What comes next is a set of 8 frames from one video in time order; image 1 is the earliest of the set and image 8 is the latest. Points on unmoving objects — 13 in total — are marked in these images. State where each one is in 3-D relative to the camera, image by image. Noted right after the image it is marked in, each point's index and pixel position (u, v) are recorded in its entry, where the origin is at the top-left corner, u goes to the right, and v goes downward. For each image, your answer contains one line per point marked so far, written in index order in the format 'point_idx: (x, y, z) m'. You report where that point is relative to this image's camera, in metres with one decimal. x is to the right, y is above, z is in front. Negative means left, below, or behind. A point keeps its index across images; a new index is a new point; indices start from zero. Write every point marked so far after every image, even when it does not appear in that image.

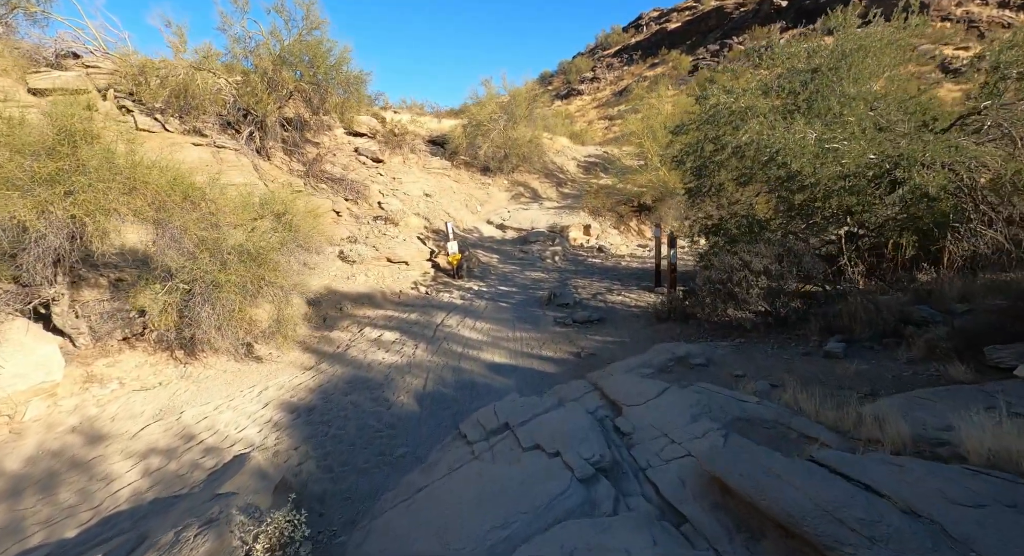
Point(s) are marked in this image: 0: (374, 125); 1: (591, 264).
0: (-5.0, +5.5, +18.1) m
1: (+1.9, +0.3, +12.3) m
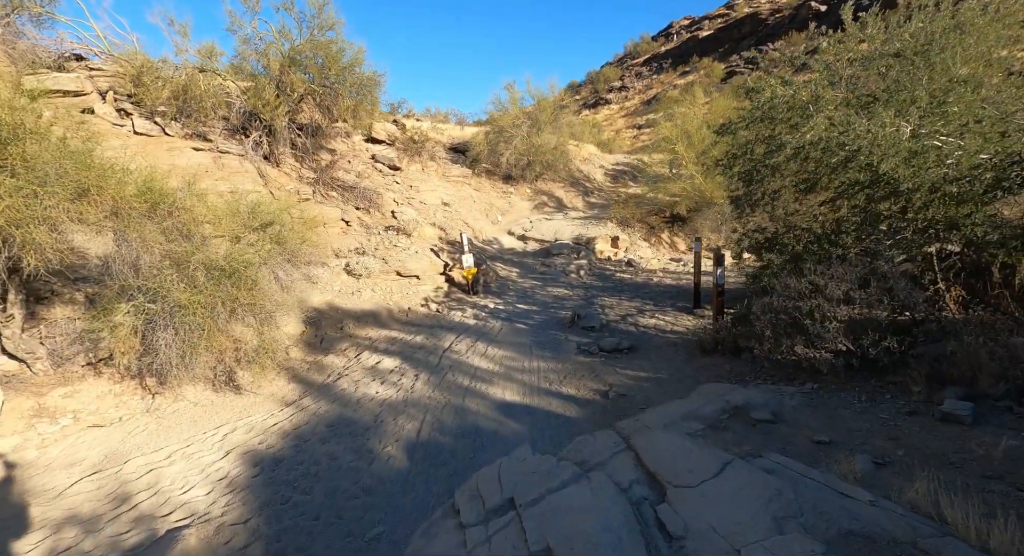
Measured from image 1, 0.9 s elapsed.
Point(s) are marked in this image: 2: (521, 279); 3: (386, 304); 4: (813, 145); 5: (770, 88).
0: (-4.2, +5.1, +17.5) m
1: (+2.4, 0.0, +11.2) m
2: (+0.2, 0.0, +11.6) m
3: (-2.3, -0.5, +9.1) m
4: (+3.4, +1.5, +5.7) m
5: (+3.3, +2.4, +6.4) m
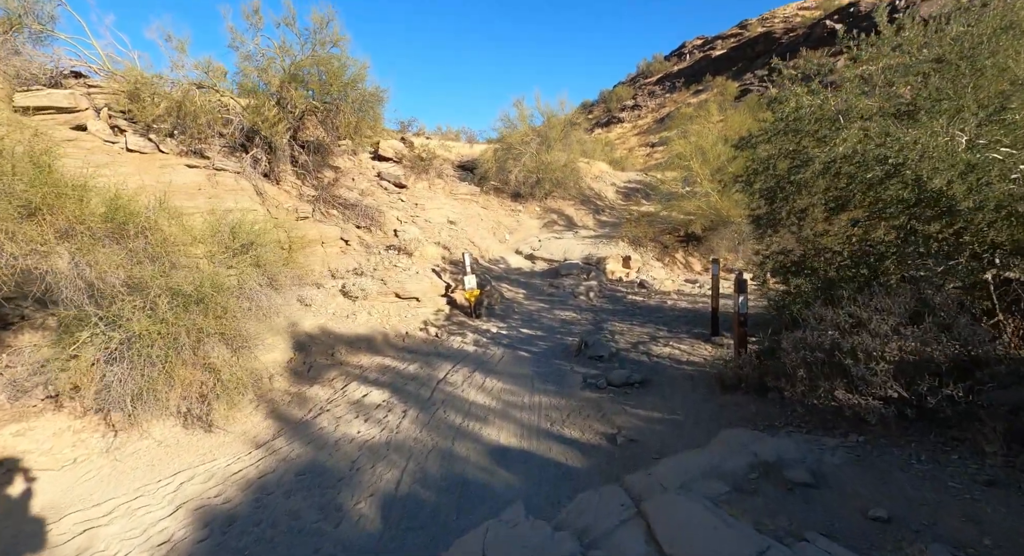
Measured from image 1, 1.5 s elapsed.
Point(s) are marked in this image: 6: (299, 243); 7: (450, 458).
0: (-3.8, +4.4, +17.3) m
1: (+2.5, -0.5, +10.6) m
2: (+0.3, -0.5, +11.1) m
3: (-2.2, -0.9, +8.6) m
4: (+3.4, +1.2, +5.1) m
5: (+3.3, +2.1, +5.9) m
6: (-4.6, +0.5, +9.5) m
7: (-0.5, -1.6, +4.4) m
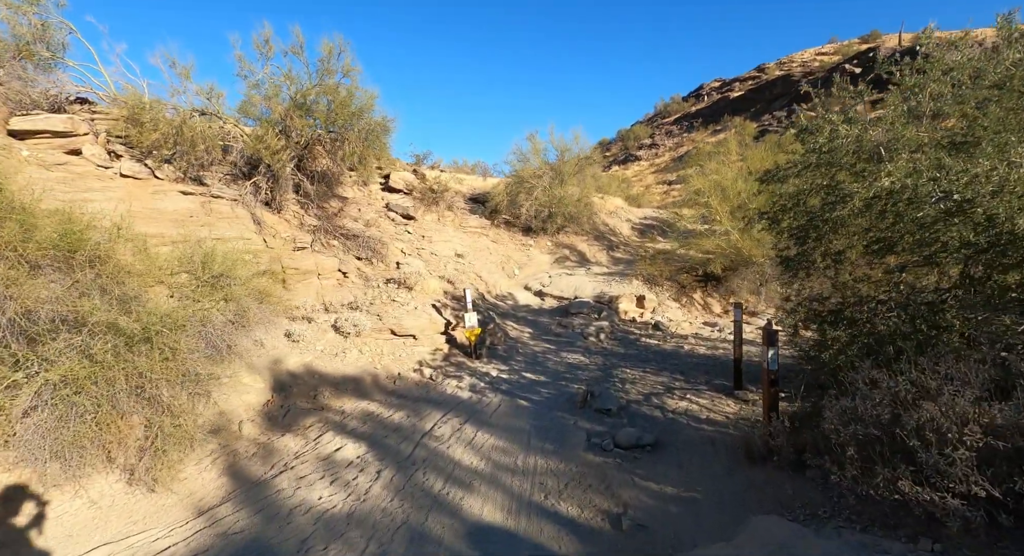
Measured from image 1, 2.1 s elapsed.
0: (-3.4, +3.3, +17.0) m
1: (+2.6, -1.3, +9.9) m
2: (+0.4, -1.3, +10.4) m
3: (-2.2, -1.5, +7.9) m
4: (+3.4, +0.7, +4.4) m
5: (+3.3, +1.6, +5.3) m
6: (-4.5, 0.0, +9.0) m
7: (-0.7, -1.9, +3.6) m
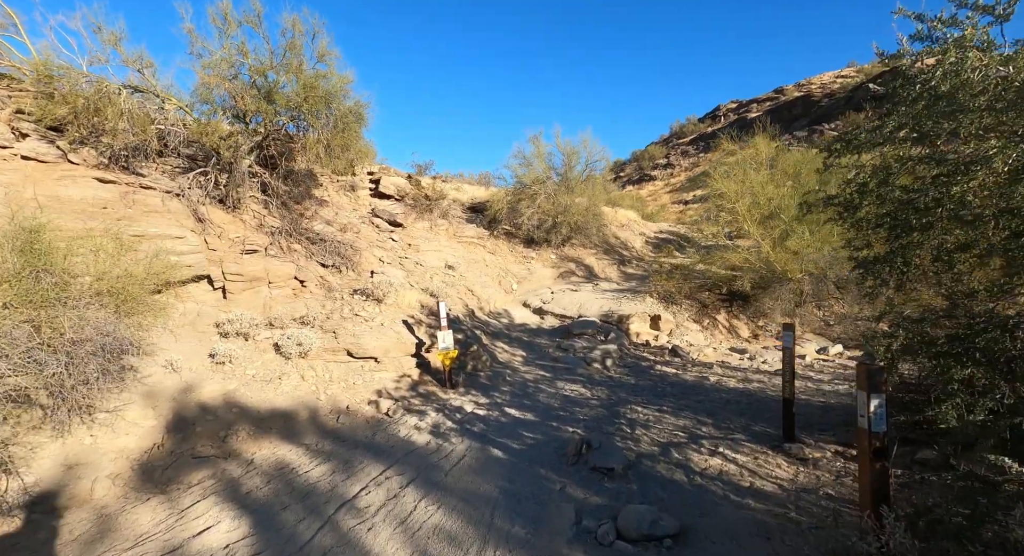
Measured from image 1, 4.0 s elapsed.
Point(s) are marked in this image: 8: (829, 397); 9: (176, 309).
0: (-3.4, +2.8, +15.5) m
1: (+2.3, -1.6, +8.1) m
2: (+0.2, -1.5, +8.6) m
3: (-2.5, -1.6, +6.3) m
4: (+3.0, +0.7, +2.7) m
5: (+3.0, +1.5, +3.6) m
6: (-4.8, -0.1, +7.5) m
7: (-1.0, -1.8, +1.9) m
8: (+4.2, -1.6, +6.6) m
9: (-4.7, -0.4, +7.2) m
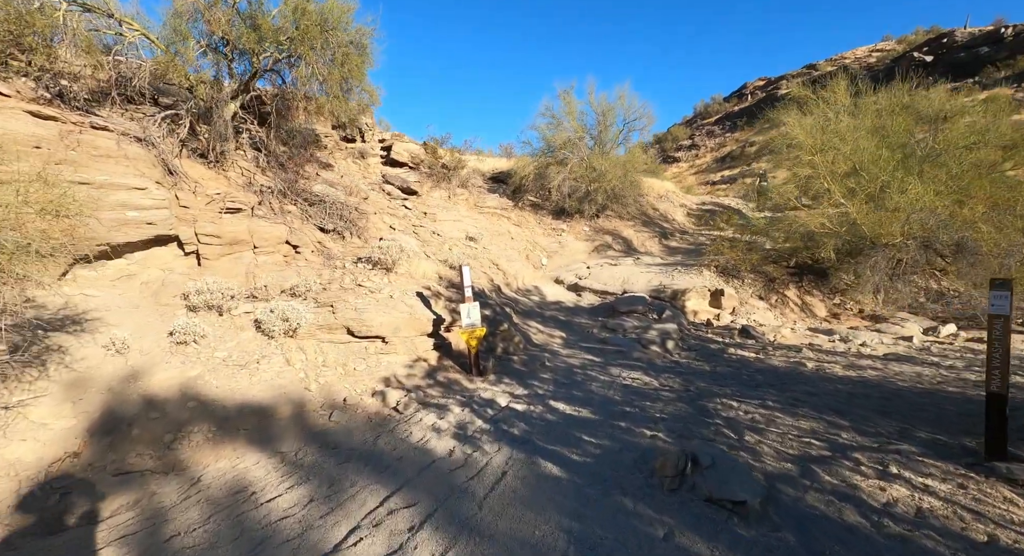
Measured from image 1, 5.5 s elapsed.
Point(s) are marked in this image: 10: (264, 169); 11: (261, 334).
0: (-2.7, +3.5, +13.9) m
1: (+2.9, -1.1, +6.4) m
2: (+0.8, -1.0, +7.0) m
3: (-2.0, -1.1, +4.8) m
4: (+3.4, +1.1, +1.0) m
5: (+3.4, +1.9, +1.8) m
6: (-4.3, +0.3, +6.0) m
7: (-0.7, -1.5, +0.4) m
8: (+4.6, -1.1, +4.9) m
9: (-4.3, 0.0, +5.7) m
10: (-4.2, +1.9, +8.6) m
11: (-2.7, -0.6, +5.4) m
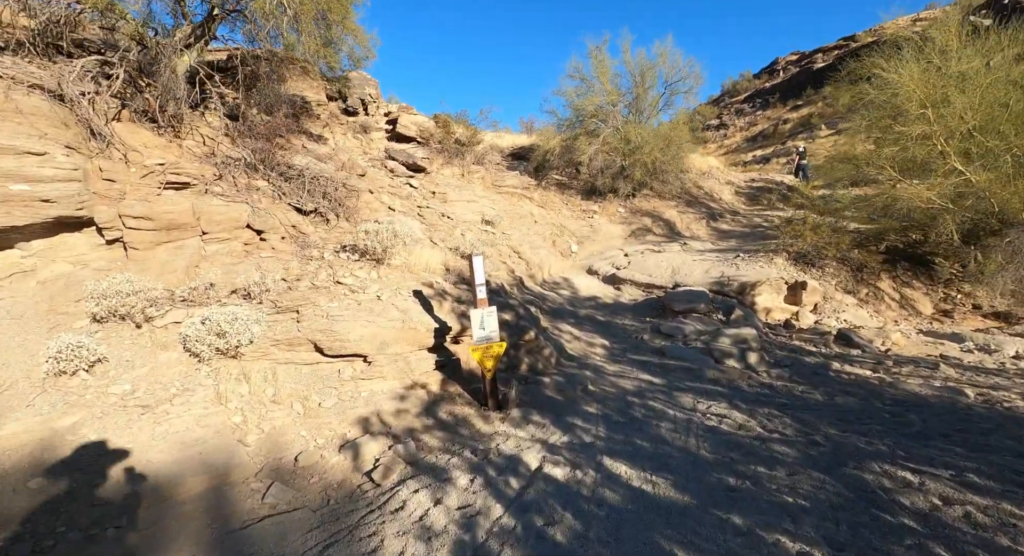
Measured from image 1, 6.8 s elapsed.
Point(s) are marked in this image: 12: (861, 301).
0: (-2.1, +3.7, +12.2) m
1: (+3.1, -1.0, +4.6) m
2: (+1.1, -0.9, +5.3) m
3: (-1.8, -1.1, +3.1) m
4: (+3.4, +1.0, -0.9) m
5: (+3.5, +1.9, -0.1) m
6: (-4.0, +0.4, +4.4) m
7: (-0.7, -1.6, -1.3) m
8: (+4.9, -1.0, +3.0) m
9: (-4.0, 0.0, +4.1) m
10: (-3.9, +1.9, +7.0) m
11: (-2.4, -0.6, +3.8) m
12: (+5.2, -0.3, +7.4) m
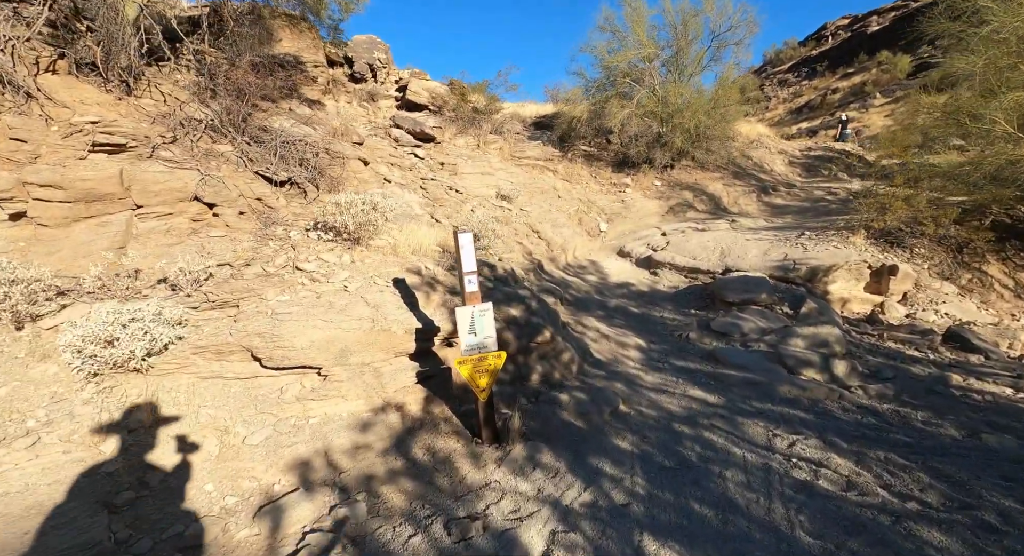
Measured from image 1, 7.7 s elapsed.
0: (-1.6, +4.1, +11.0) m
1: (+3.2, -0.9, +3.2) m
2: (+1.2, -0.8, +4.1) m
3: (-1.8, -1.0, +2.1) m
4: (+3.1, +0.9, -2.4) m
5: (+3.2, +1.8, -1.5) m
6: (-4.0, +0.5, +3.4) m
7: (-1.0, -1.7, -2.4) m
8: (+4.8, -1.0, +1.6) m
9: (-4.0, +0.1, +3.2) m
10: (-3.7, +2.1, +5.9) m
11: (-2.4, -0.5, +2.8) m
12: (+5.4, -0.1, +5.9) m
